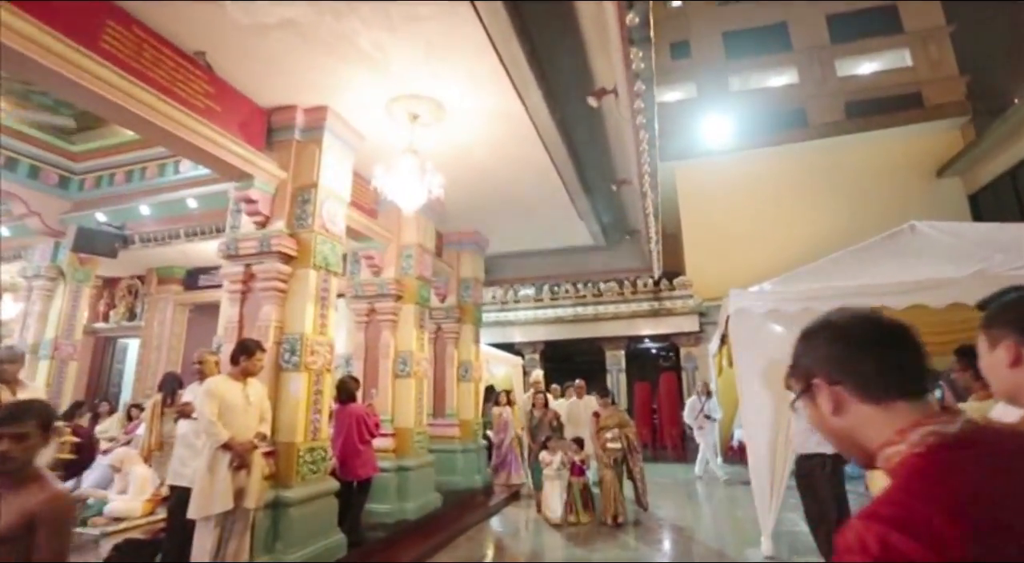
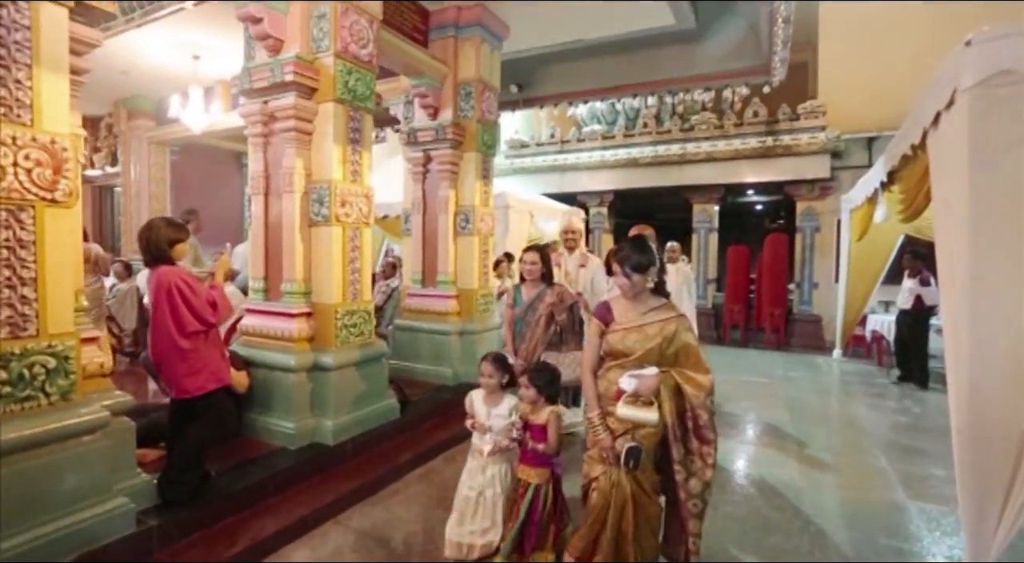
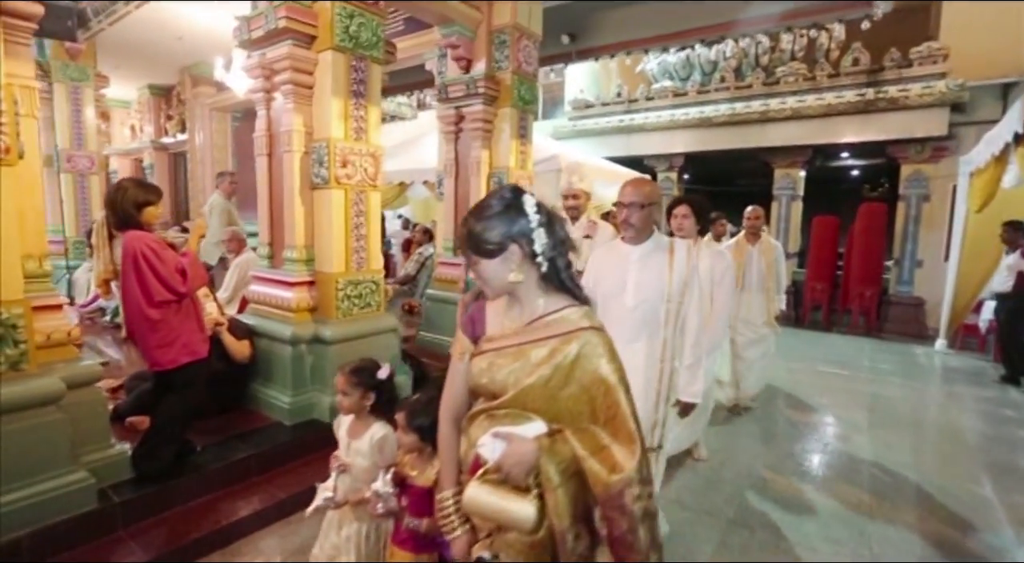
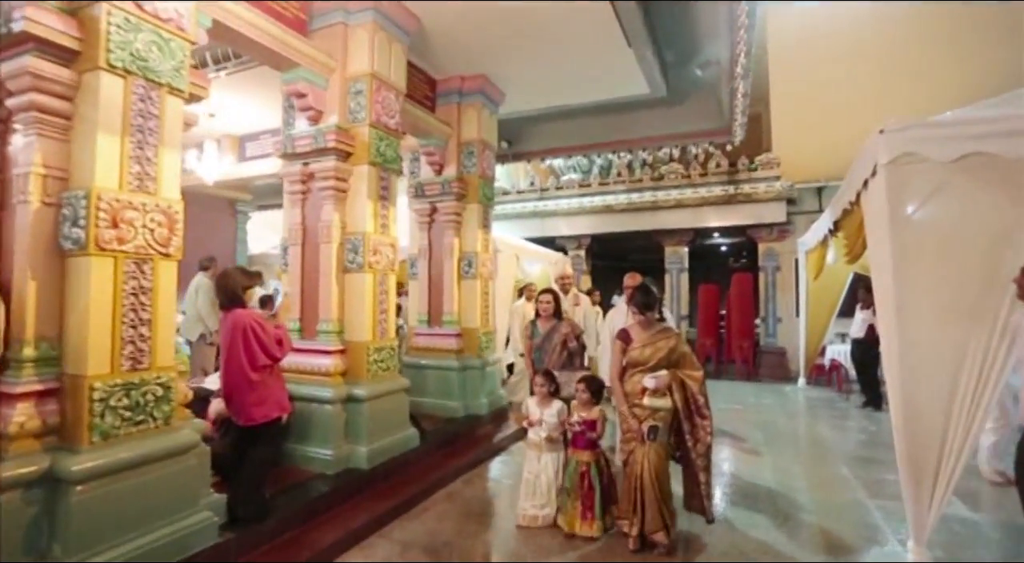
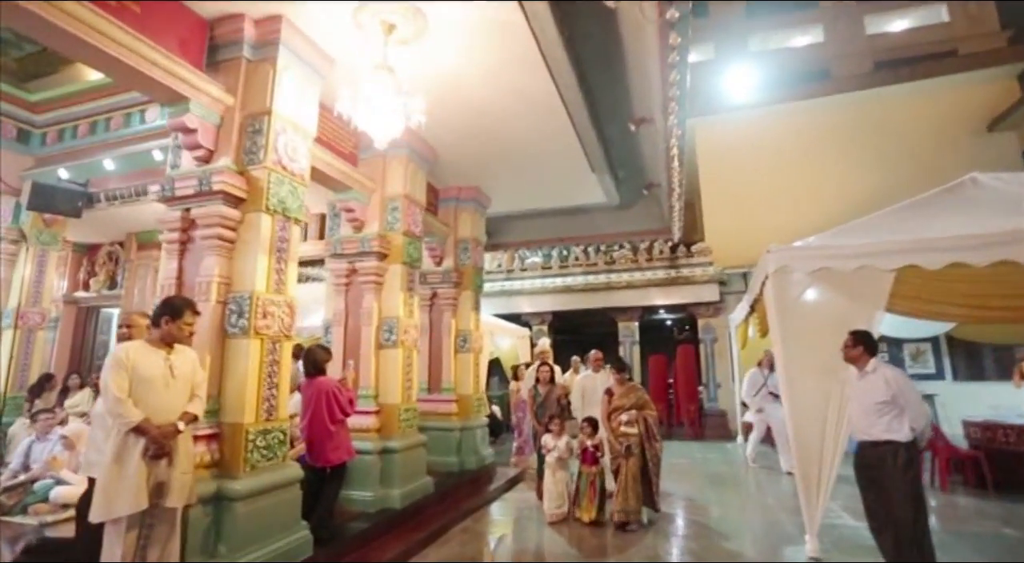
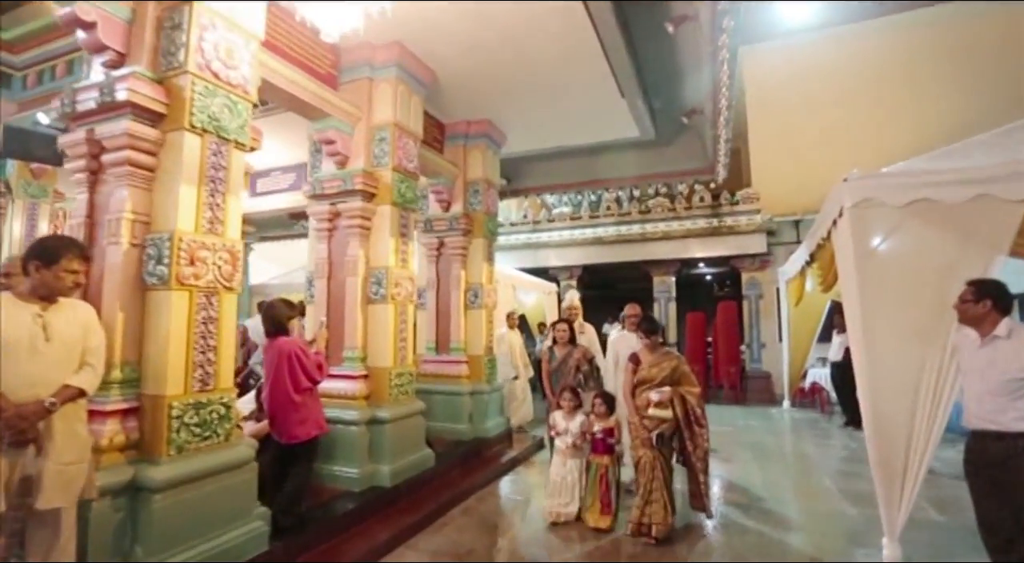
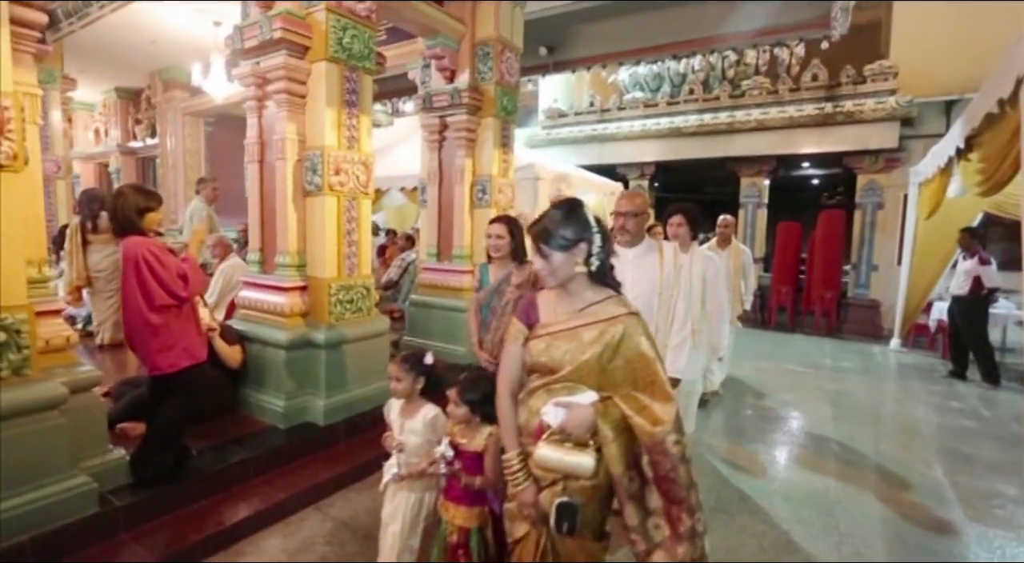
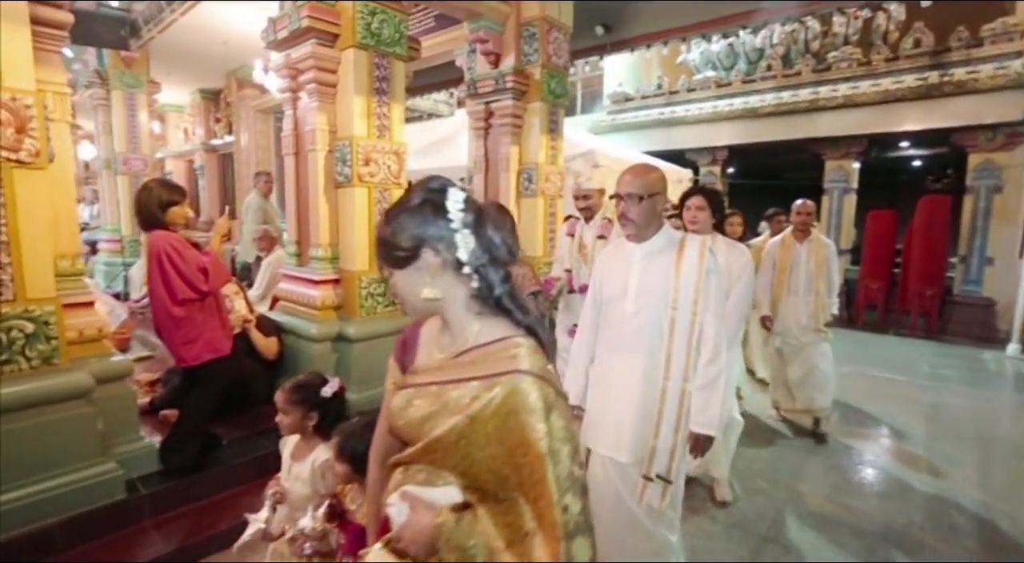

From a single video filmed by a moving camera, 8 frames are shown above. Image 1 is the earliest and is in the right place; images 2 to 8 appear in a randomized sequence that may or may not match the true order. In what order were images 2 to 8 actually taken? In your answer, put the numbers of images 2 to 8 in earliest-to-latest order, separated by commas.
5, 6, 4, 2, 7, 3, 8
